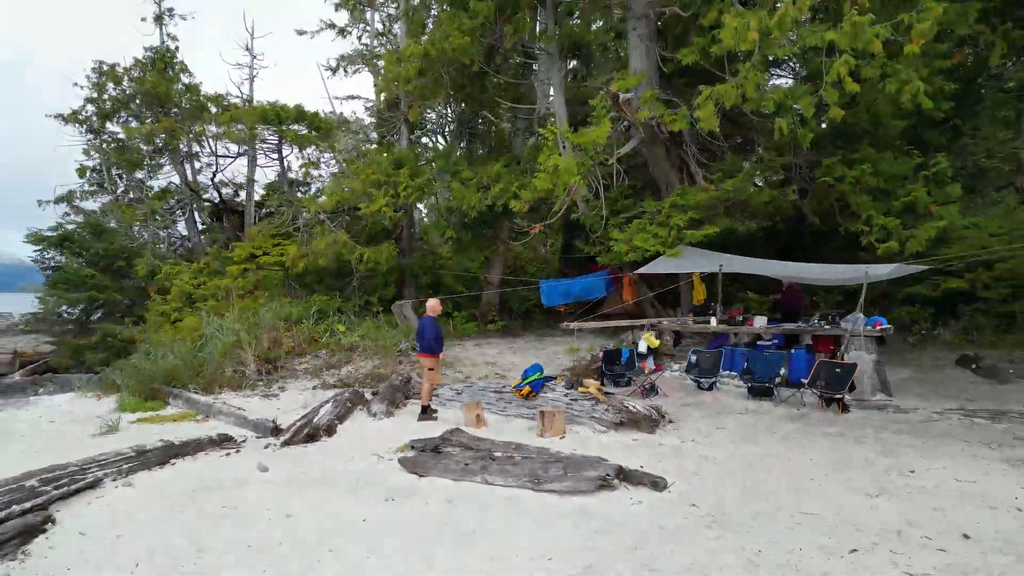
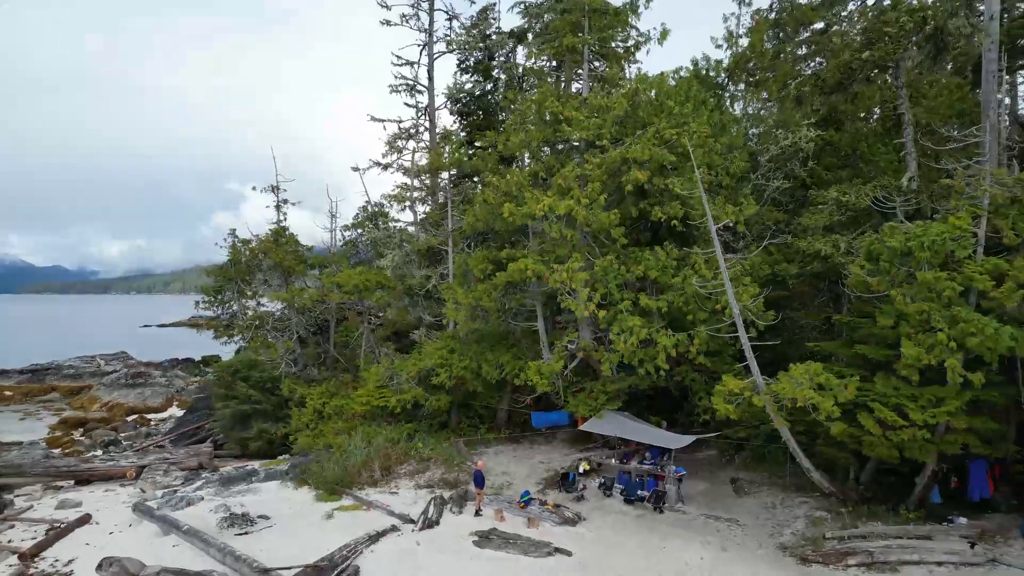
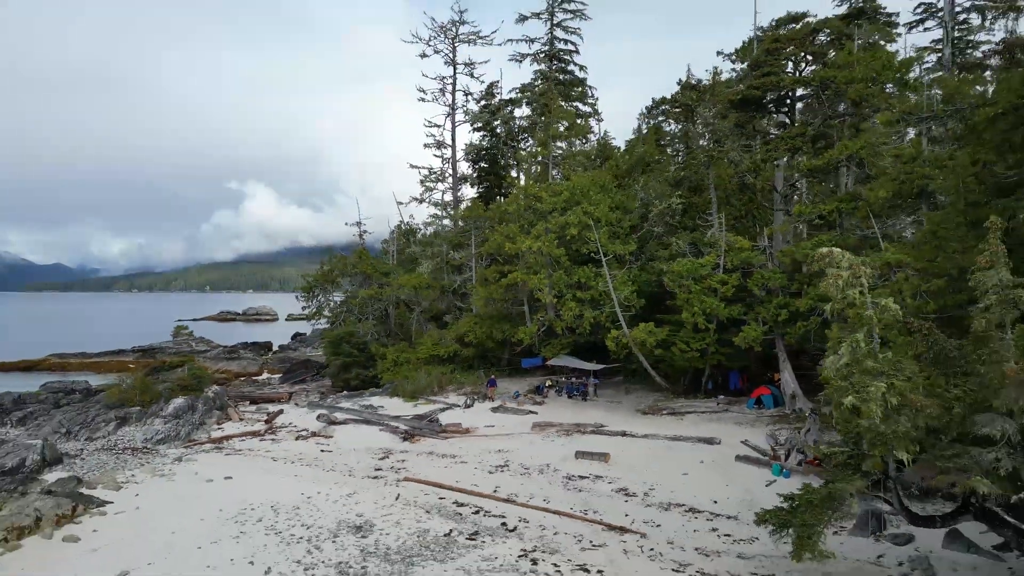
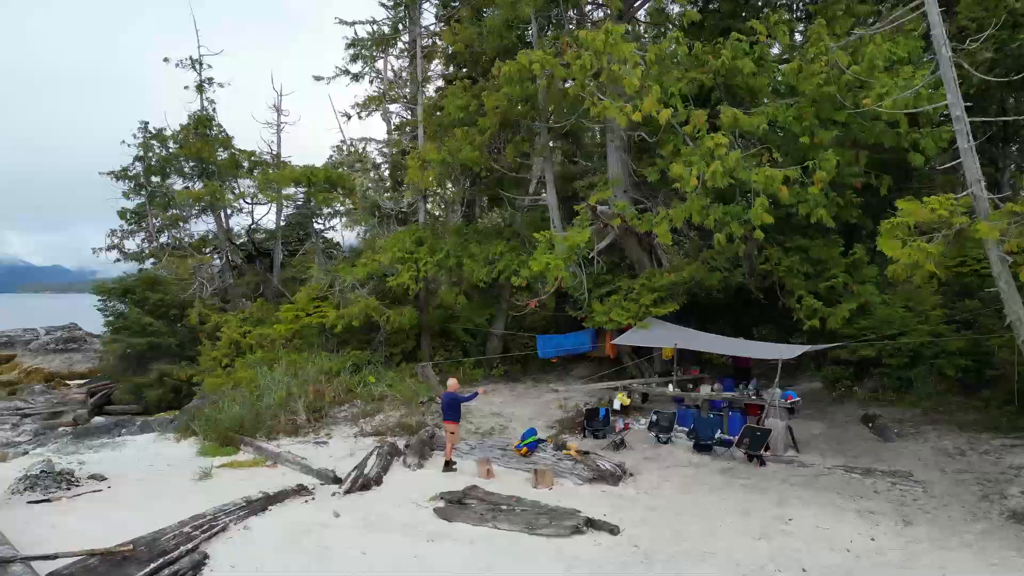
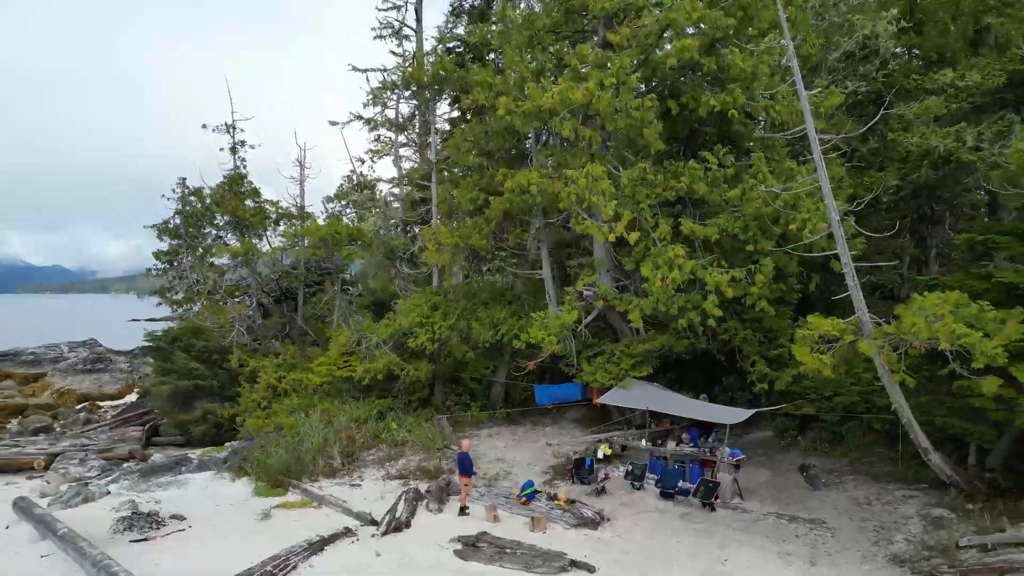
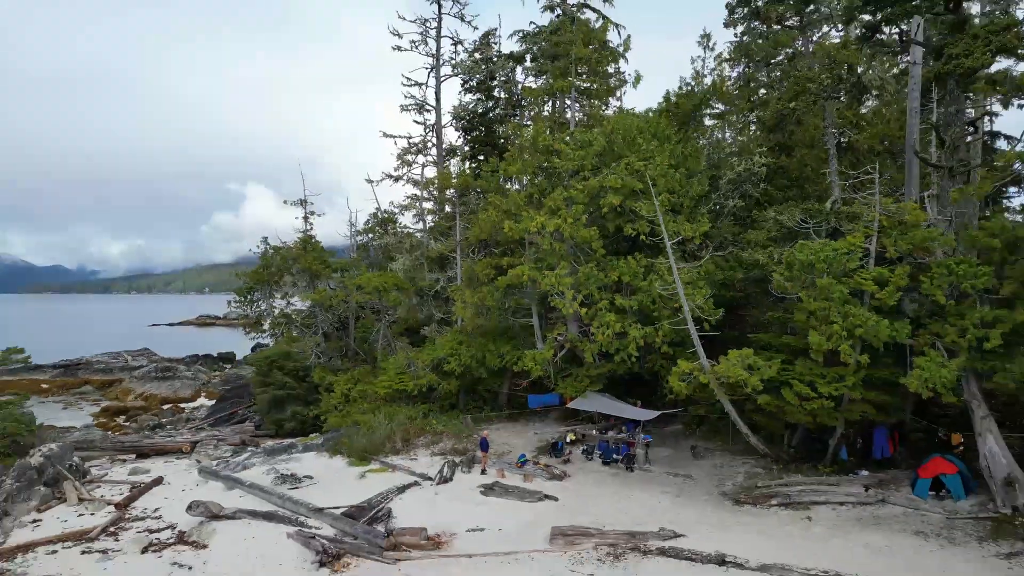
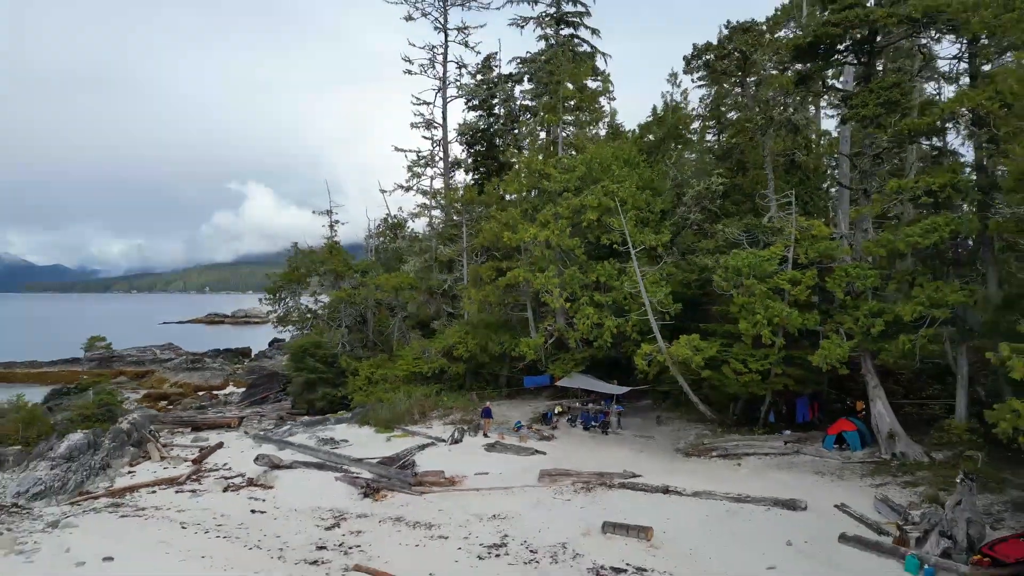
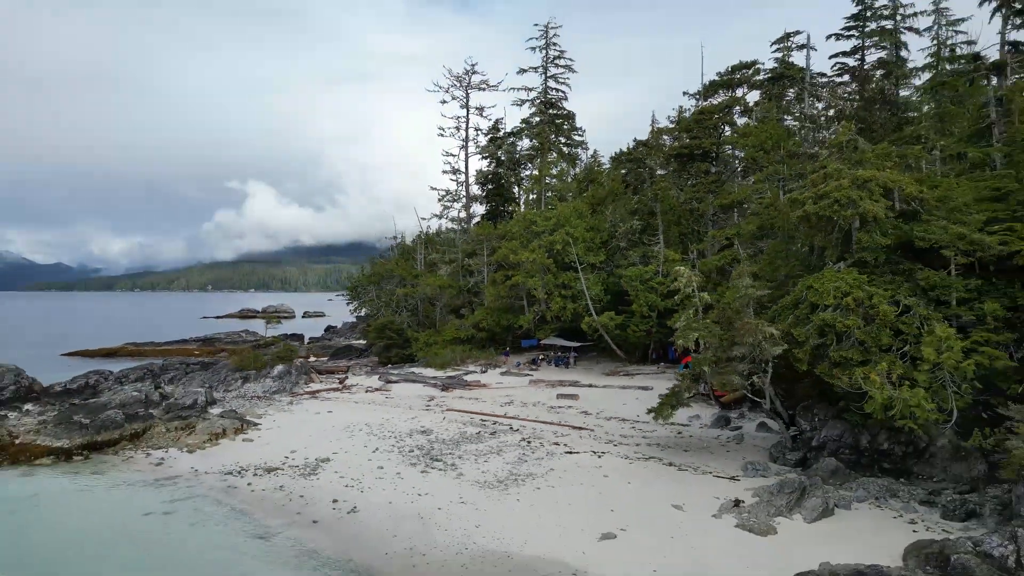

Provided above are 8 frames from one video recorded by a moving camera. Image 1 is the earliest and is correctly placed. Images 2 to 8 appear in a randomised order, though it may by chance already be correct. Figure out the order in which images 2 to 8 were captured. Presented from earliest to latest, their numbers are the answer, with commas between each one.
4, 5, 2, 6, 7, 3, 8
